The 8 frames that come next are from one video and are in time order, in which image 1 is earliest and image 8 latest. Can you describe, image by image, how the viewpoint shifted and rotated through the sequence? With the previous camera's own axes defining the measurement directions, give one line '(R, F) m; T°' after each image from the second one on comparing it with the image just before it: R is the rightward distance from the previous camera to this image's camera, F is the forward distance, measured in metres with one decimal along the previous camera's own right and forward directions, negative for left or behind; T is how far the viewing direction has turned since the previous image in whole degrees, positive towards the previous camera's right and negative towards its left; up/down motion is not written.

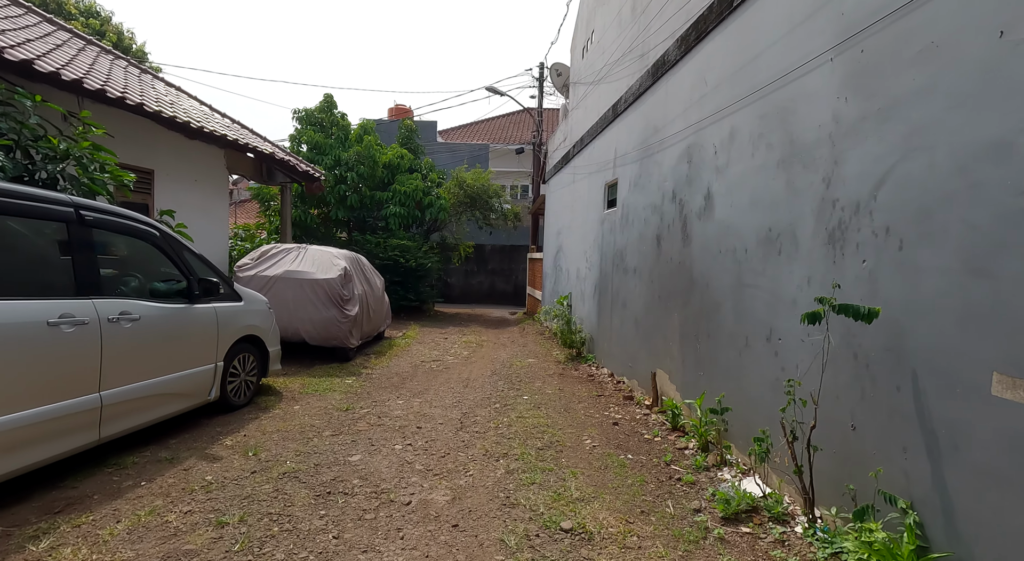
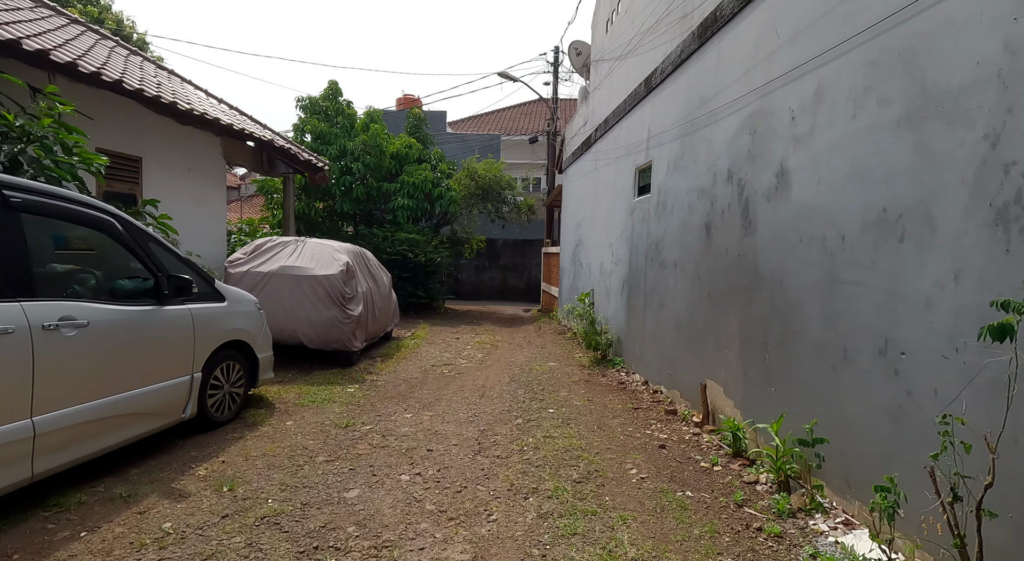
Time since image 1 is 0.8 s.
(-0.1, +0.8) m; -1°
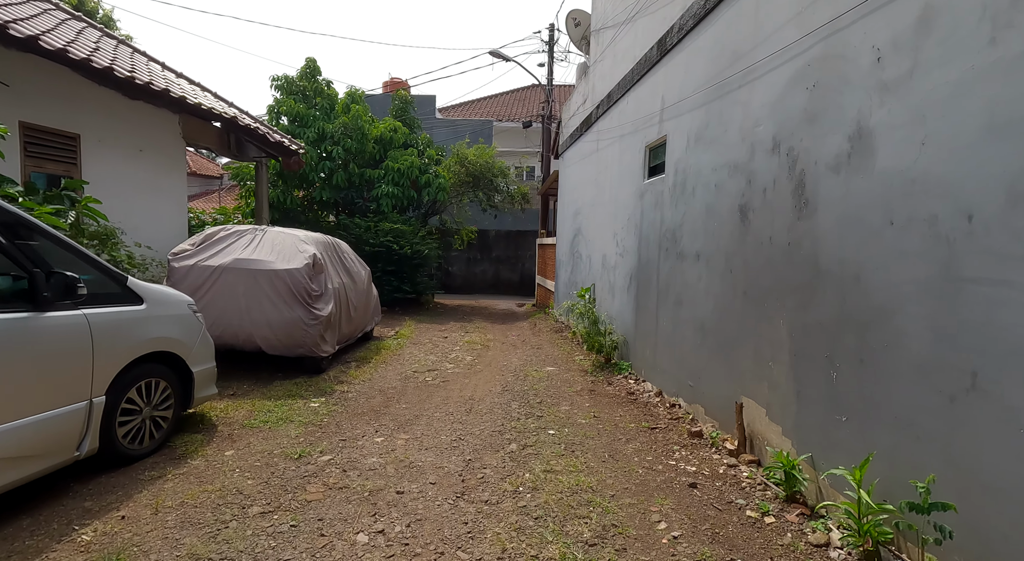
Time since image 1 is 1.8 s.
(0.0, +0.9) m; +1°
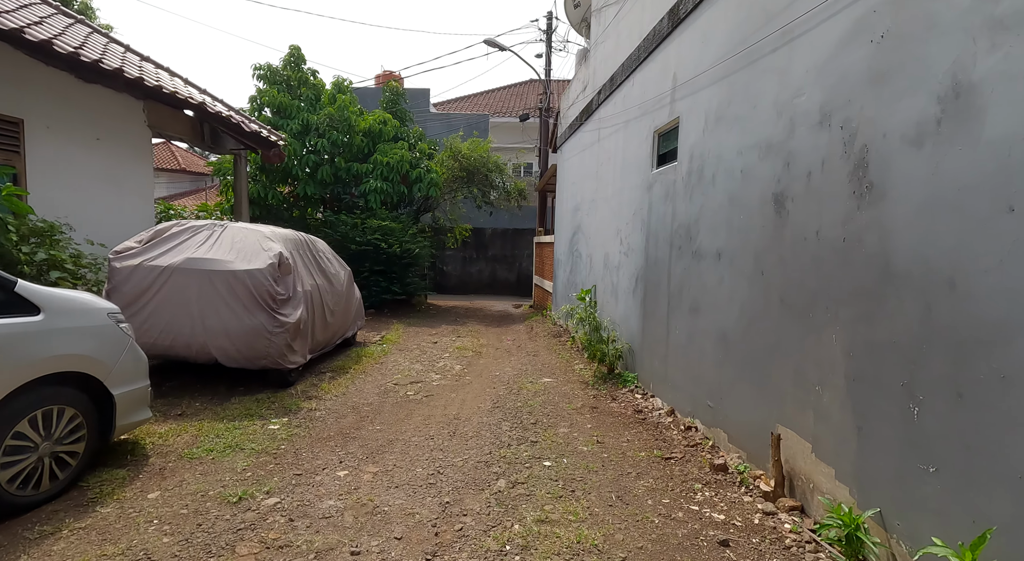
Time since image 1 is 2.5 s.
(+0.1, +0.7) m; 0°
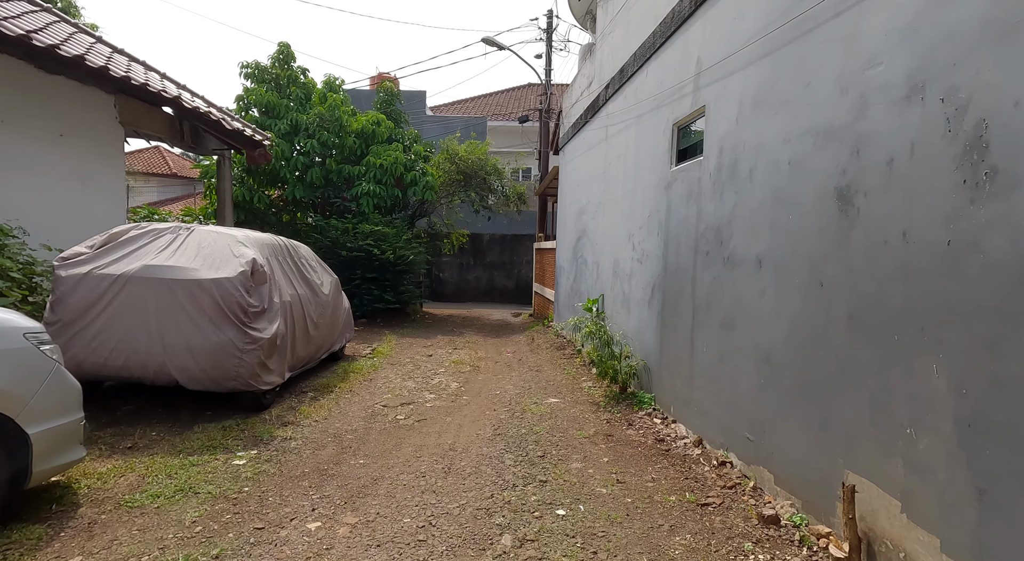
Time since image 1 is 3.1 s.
(0.0, +0.6) m; 0°
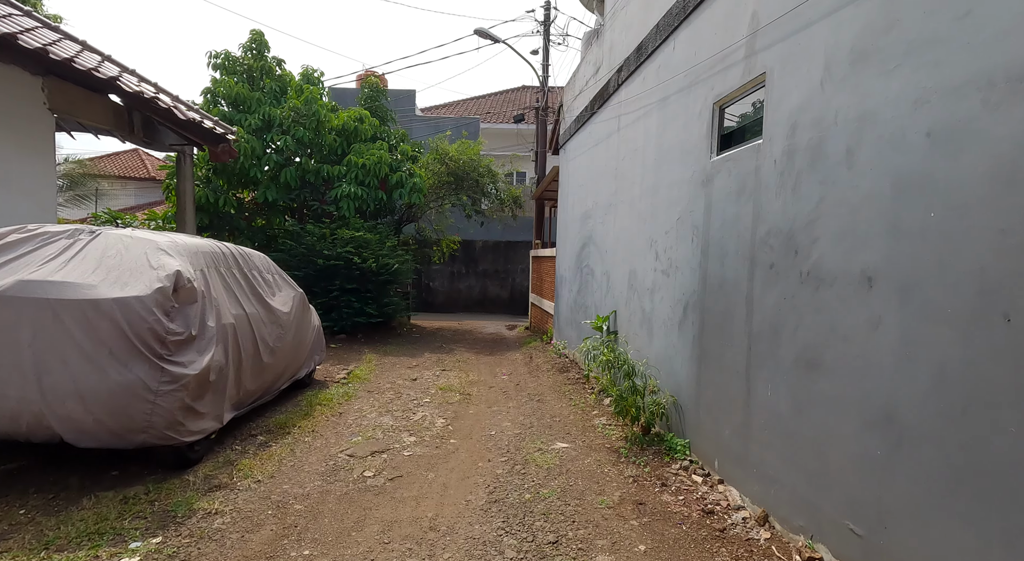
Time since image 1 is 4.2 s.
(0.0, +1.1) m; +1°
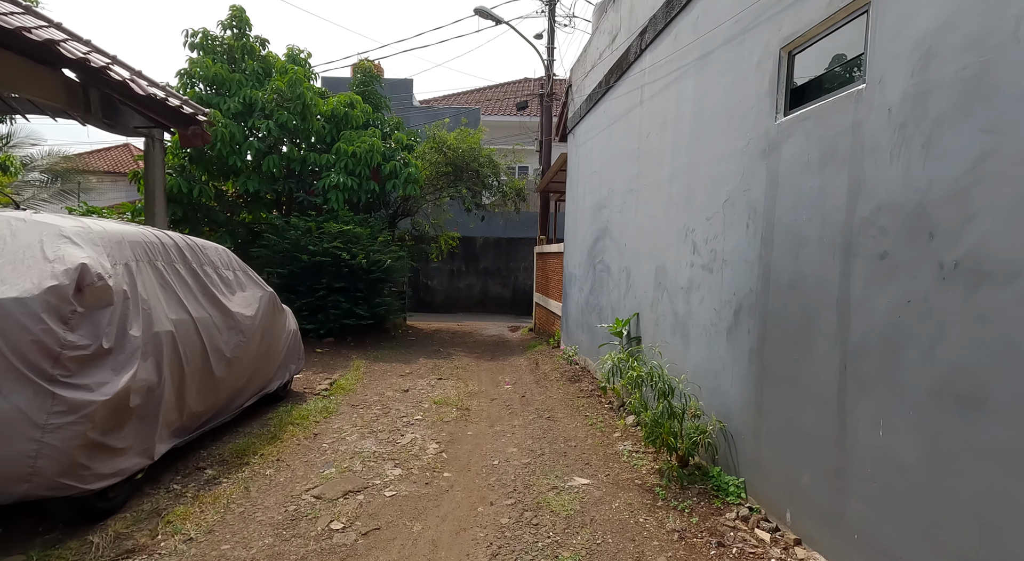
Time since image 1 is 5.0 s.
(0.0, +0.9) m; 0°
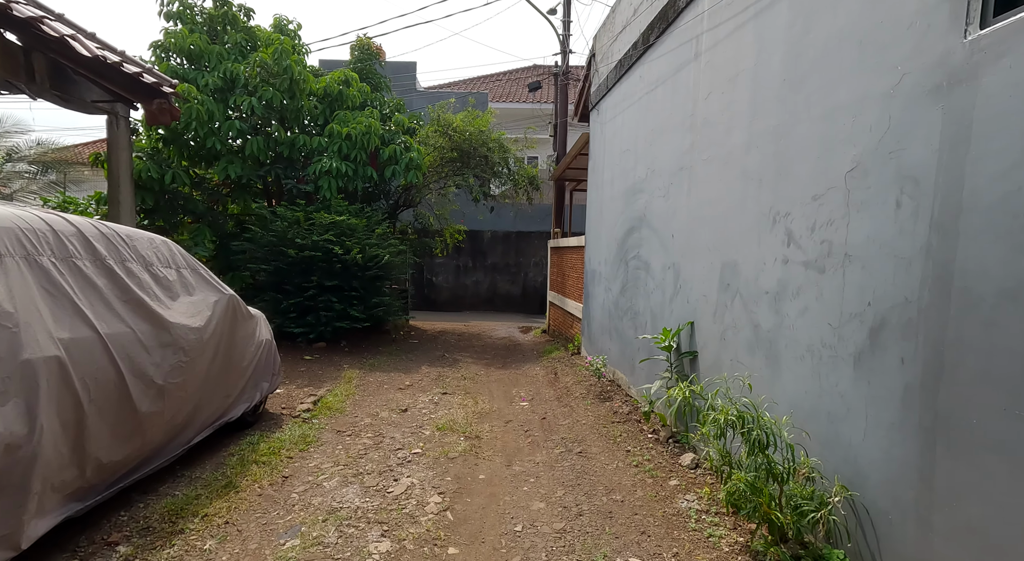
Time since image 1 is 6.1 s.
(-0.1, +1.1) m; -1°
